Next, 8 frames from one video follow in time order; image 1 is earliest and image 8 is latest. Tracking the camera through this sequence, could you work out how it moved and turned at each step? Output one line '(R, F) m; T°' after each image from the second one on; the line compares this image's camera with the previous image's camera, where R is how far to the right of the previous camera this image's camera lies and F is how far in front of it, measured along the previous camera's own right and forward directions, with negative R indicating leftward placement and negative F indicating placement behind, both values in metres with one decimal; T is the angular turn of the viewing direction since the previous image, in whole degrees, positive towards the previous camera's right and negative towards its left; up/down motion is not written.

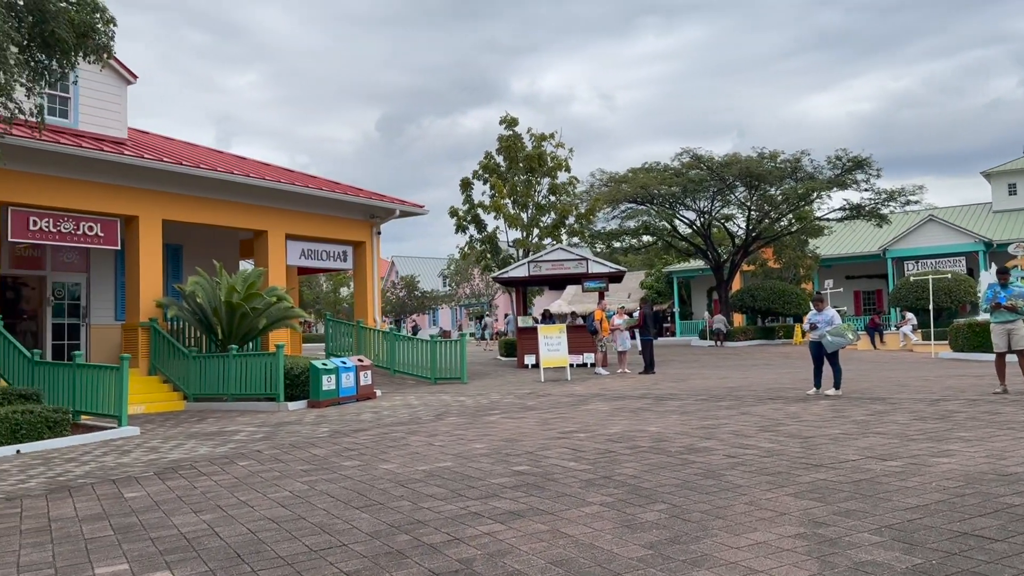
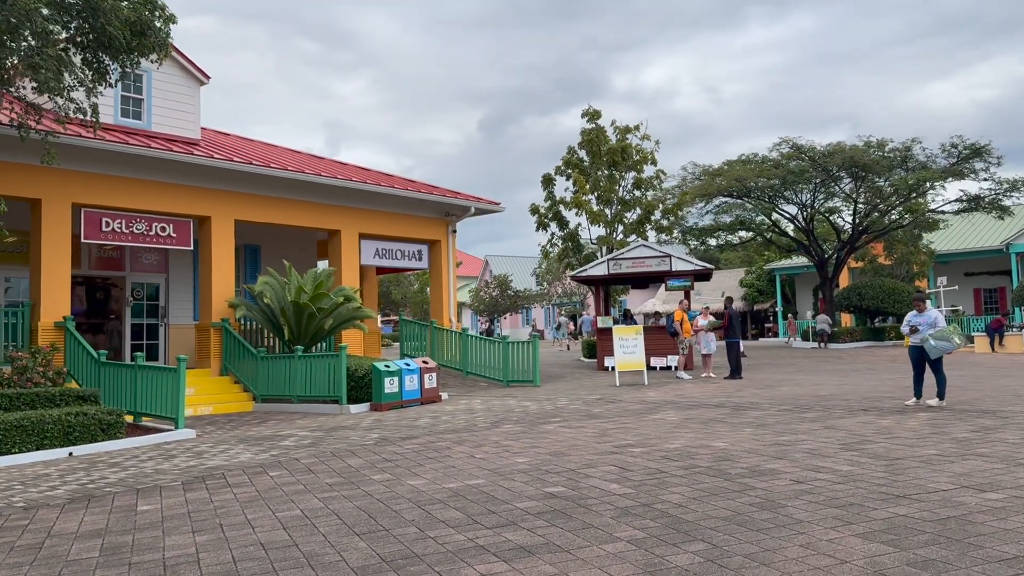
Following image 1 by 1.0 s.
(+0.5, +0.7) m; -7°
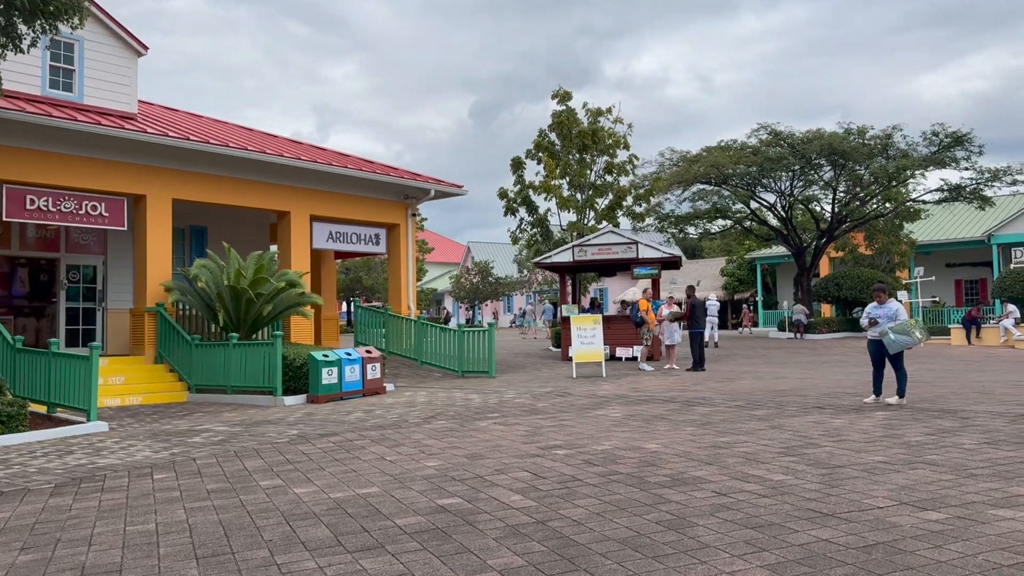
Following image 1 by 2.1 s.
(+0.6, +0.7) m; +1°
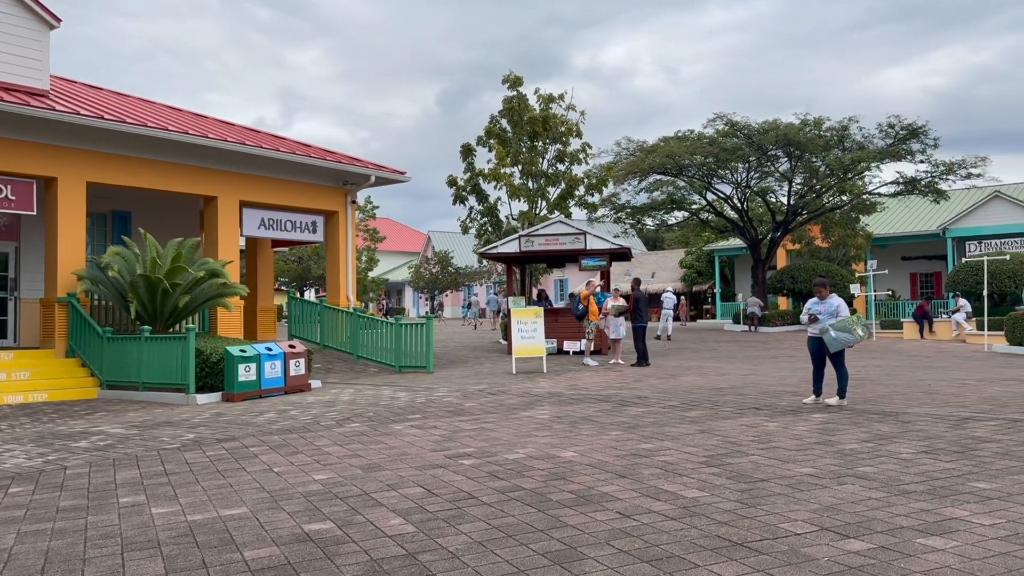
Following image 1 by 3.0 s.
(+0.5, +0.6) m; +2°
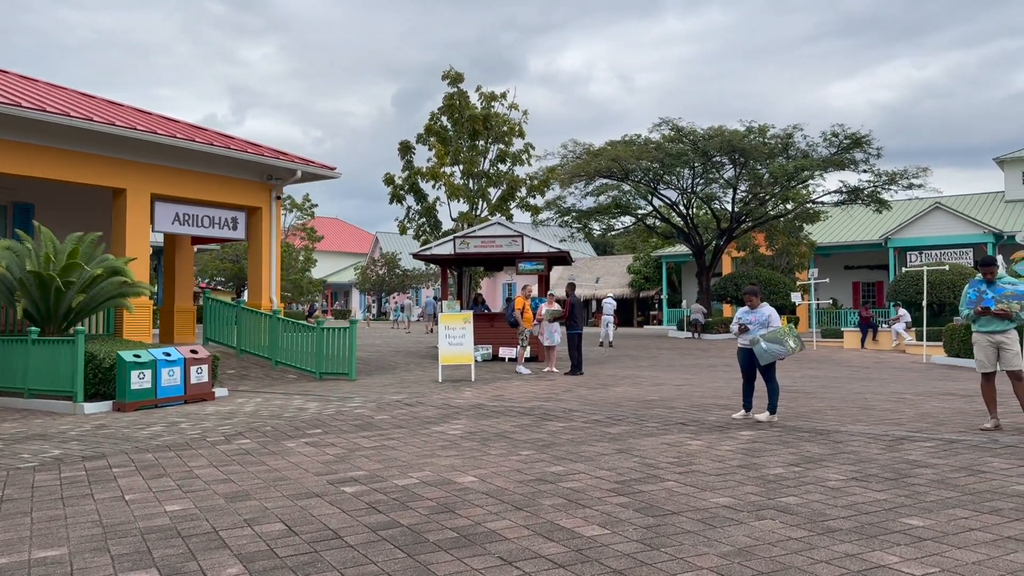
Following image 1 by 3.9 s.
(+0.4, +0.7) m; +3°
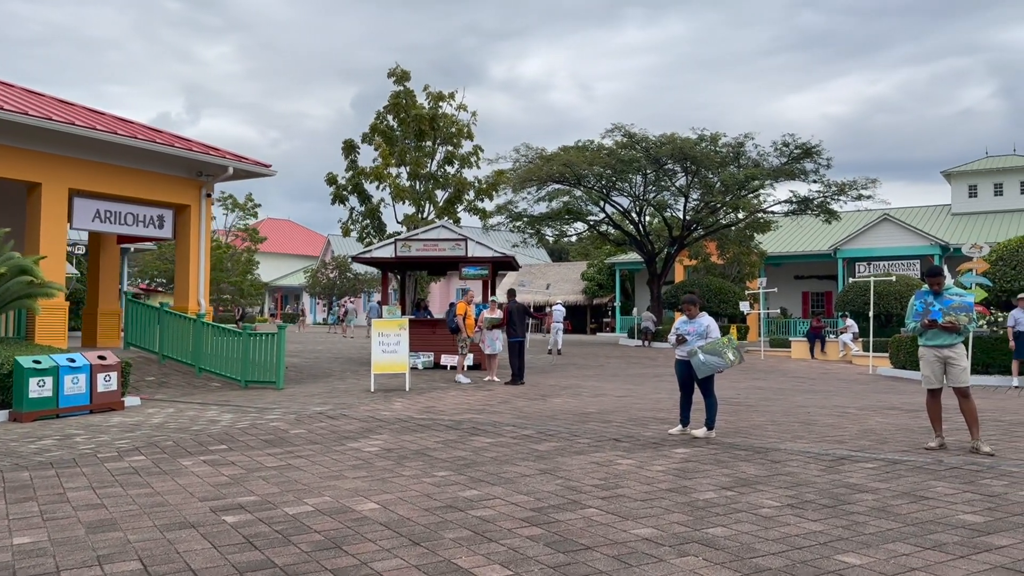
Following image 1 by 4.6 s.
(+0.3, +0.5) m; +3°
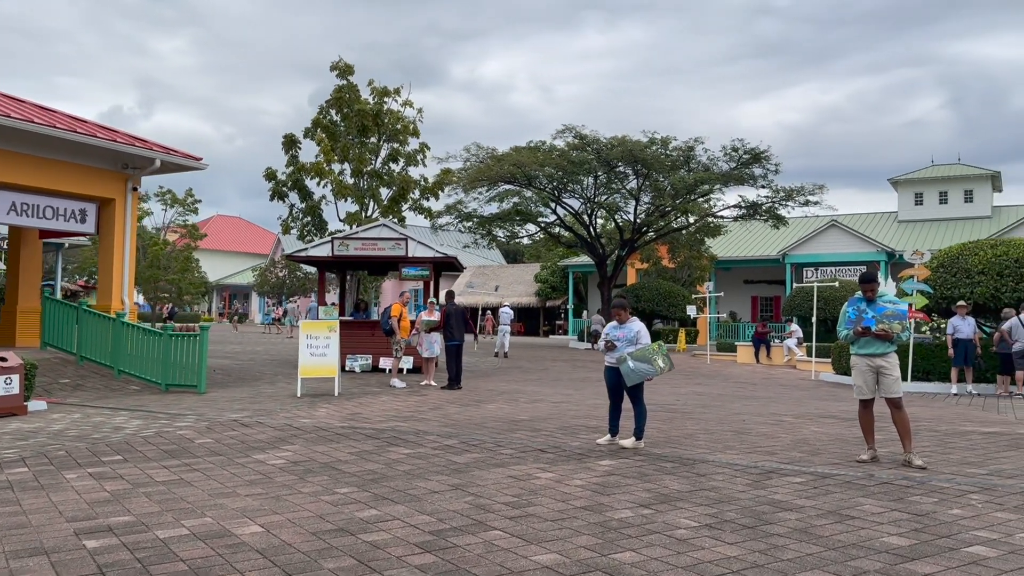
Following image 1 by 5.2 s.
(+0.3, +0.4) m; +3°
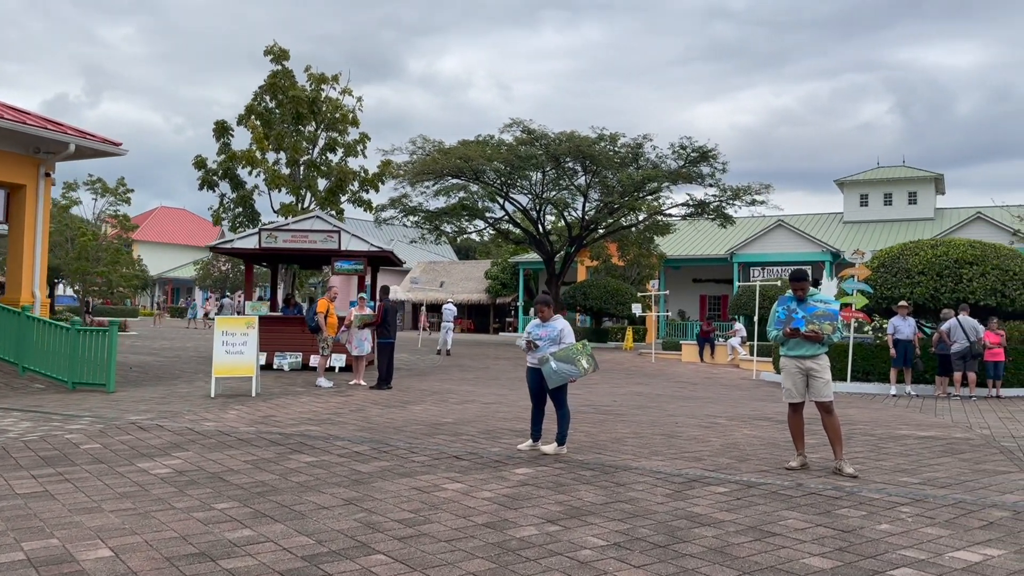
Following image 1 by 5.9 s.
(+0.3, +0.5) m; +3°
